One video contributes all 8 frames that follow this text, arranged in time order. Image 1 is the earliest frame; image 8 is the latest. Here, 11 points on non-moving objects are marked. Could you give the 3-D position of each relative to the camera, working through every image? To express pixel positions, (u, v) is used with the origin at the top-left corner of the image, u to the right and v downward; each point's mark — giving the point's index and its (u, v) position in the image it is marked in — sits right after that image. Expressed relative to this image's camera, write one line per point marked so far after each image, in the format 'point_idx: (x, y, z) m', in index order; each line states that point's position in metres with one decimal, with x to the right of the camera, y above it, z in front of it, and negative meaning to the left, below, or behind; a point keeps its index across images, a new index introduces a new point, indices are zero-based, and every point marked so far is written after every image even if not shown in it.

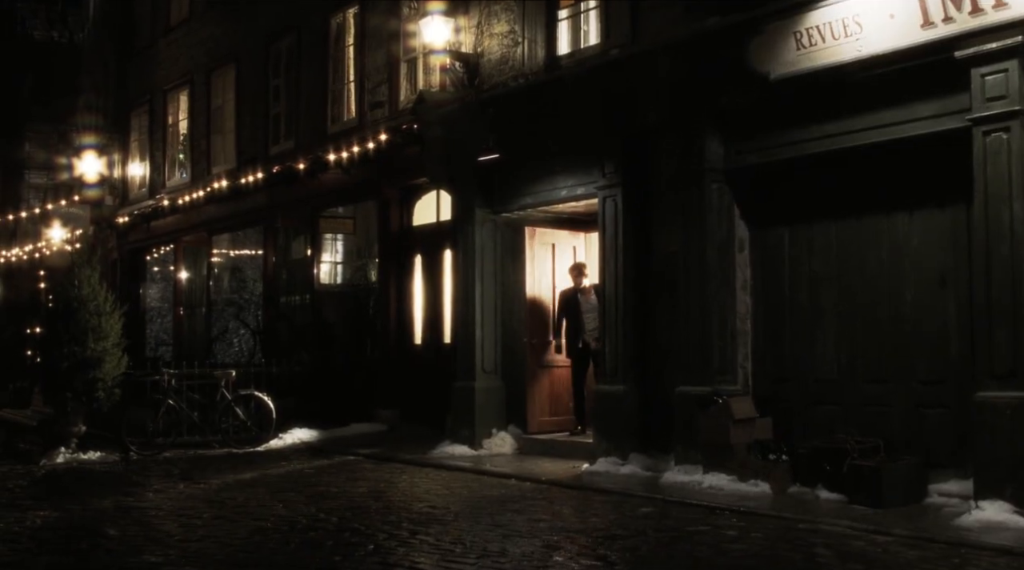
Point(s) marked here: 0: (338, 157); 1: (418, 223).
0: (-2.3, +1.7, +15.5) m
1: (-1.3, +0.8, +15.4) m
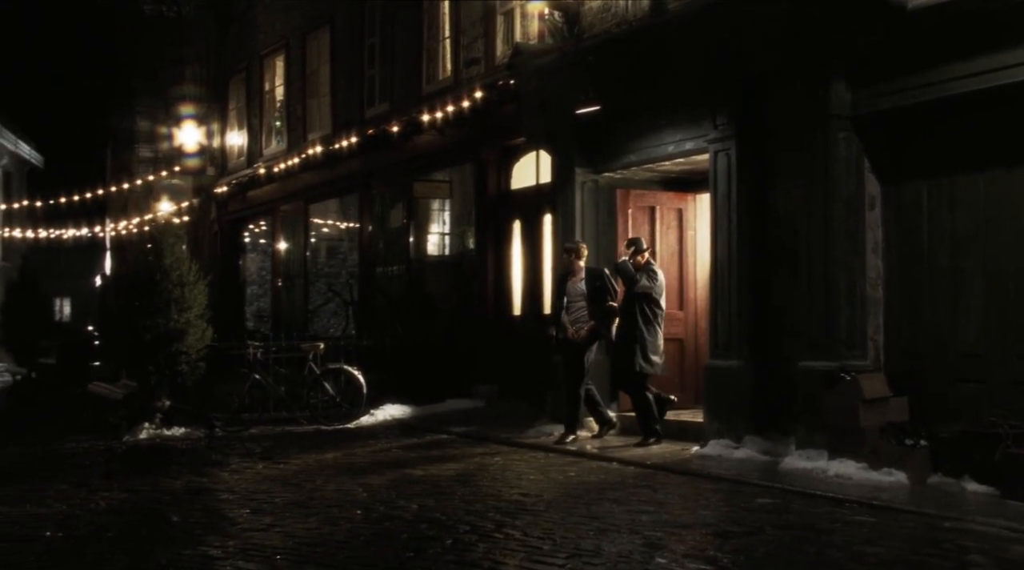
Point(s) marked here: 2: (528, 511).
0: (-1.0, +2.1, +14.6) m
1: (+0.1, +1.3, +14.5) m
2: (+0.1, -1.6, +7.9) m
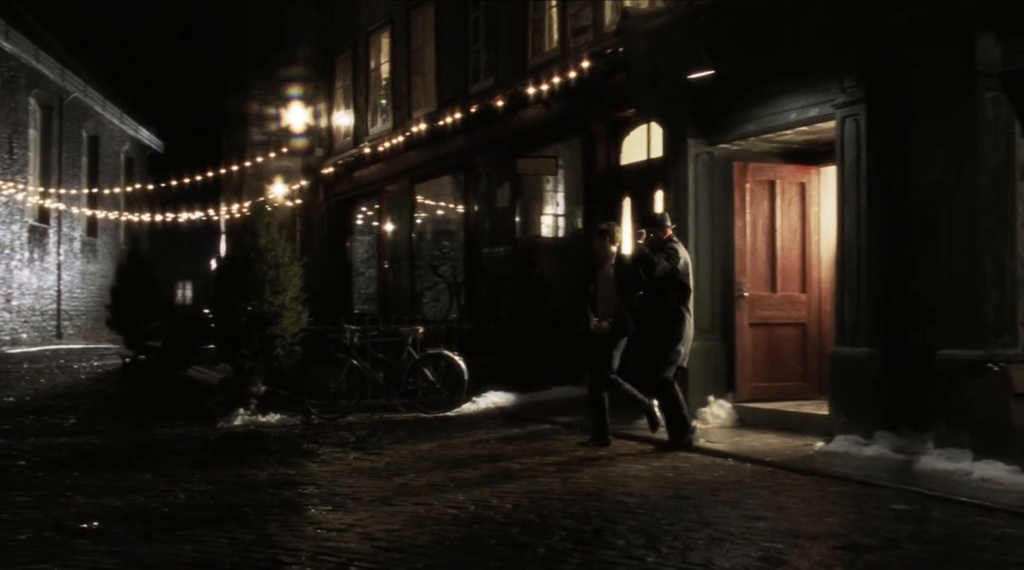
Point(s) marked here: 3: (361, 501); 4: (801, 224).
0: (+0.3, +2.4, +13.9) m
1: (+1.4, +1.5, +13.7) m
2: (+0.7, -1.4, +7.1) m
3: (-1.0, -1.5, +7.8) m
4: (+2.9, +0.6, +11.6) m
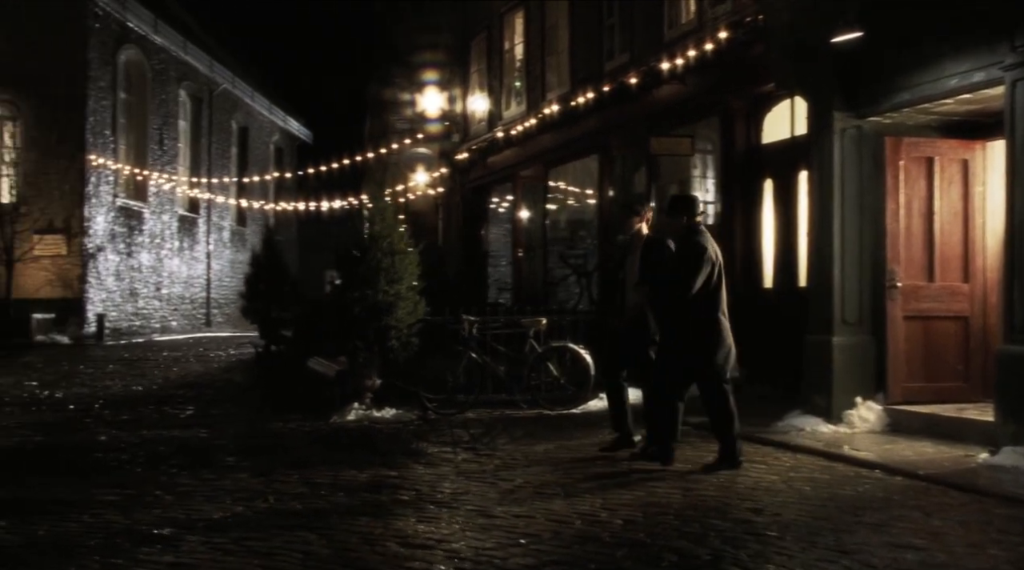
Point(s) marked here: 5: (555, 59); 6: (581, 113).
0: (+1.8, +2.5, +13.0) m
1: (+2.8, +1.6, +12.6) m
2: (+1.3, -1.4, +6.2) m
3: (-0.3, -1.4, +7.1) m
4: (+4.1, +0.7, +10.3) m
5: (+0.7, +3.6, +18.2) m
6: (+0.9, +2.4, +16.1) m
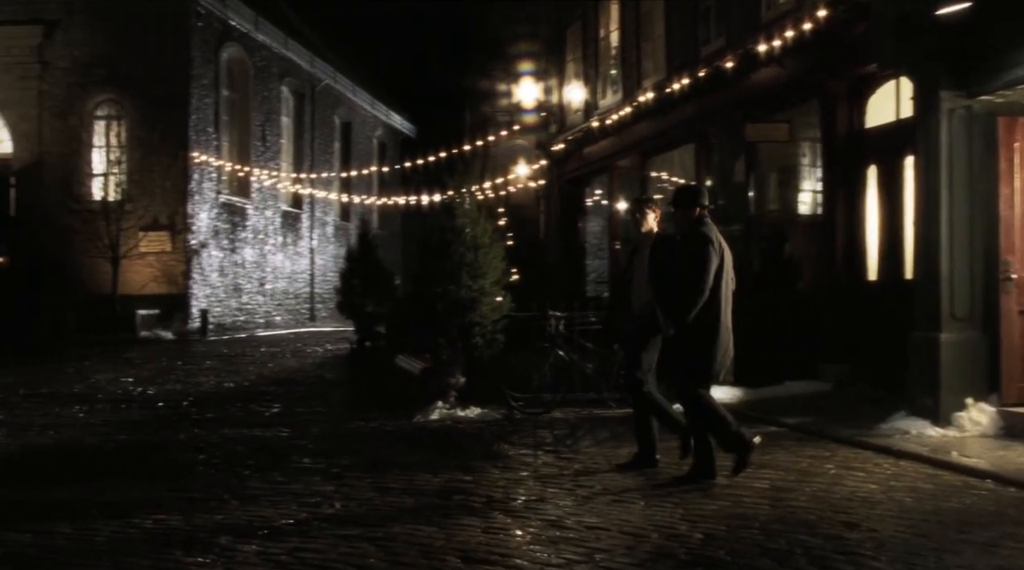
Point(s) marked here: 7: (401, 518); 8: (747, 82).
0: (+2.8, +2.6, +12.3) m
1: (+3.8, +1.7, +11.9) m
2: (+1.7, -1.4, +5.7) m
3: (+0.1, -1.4, +6.7) m
4: (+4.8, +0.8, +9.5) m
5: (+2.1, +3.7, +17.6) m
6: (+2.2, +2.5, +15.5) m
7: (-0.6, -1.4, +6.7) m
8: (+2.8, +2.5, +13.8) m
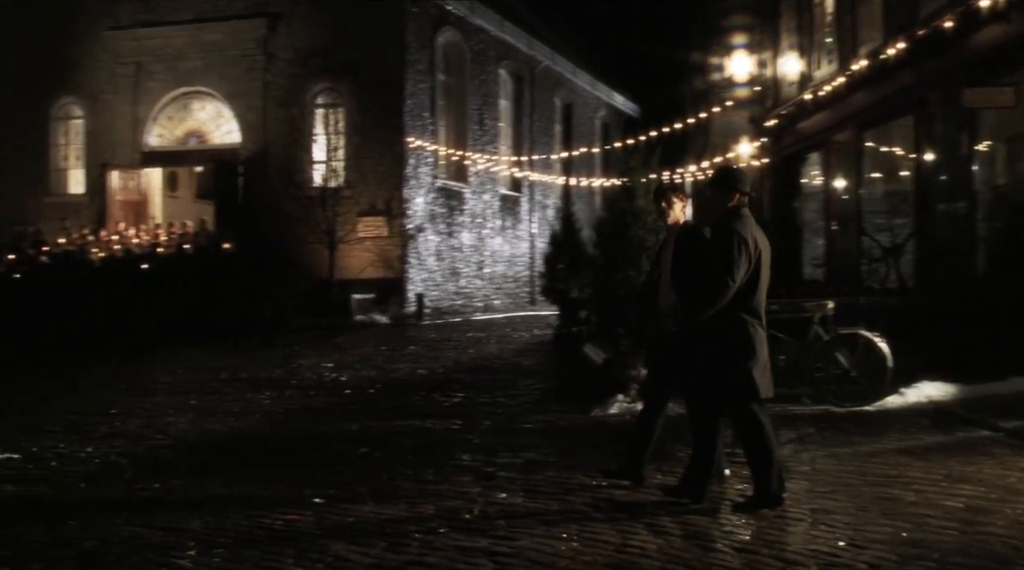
0: (+4.6, +2.7, +11.0) m
1: (+5.5, +1.8, +10.3) m
2: (+2.2, -1.3, +4.7) m
3: (+0.9, -1.3, +6.1) m
4: (+6.0, +0.9, +7.8) m
5: (+5.1, +3.9, +16.2) m
6: (+4.7, +2.7, +14.2) m
7: (+0.1, -1.3, +6.2) m
8: (+5.0, +2.6, +12.4) m
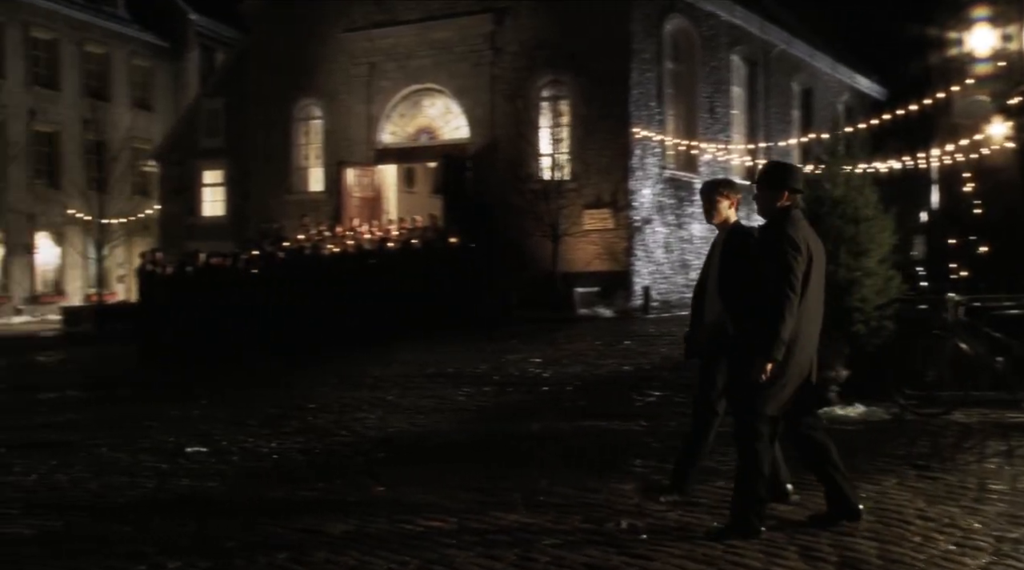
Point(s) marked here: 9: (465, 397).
0: (+6.3, +2.8, +9.4) m
1: (+7.0, +1.9, +8.6) m
2: (+2.6, -1.3, +3.9) m
3: (+1.6, -1.3, +5.5) m
4: (+7.0, +0.9, +6.0) m
5: (+7.9, +4.0, +14.5) m
6: (+7.1, +2.8, +12.5) m
7: (+0.9, -1.3, +5.8) m
8: (+6.9, +2.7, +10.7) m
9: (-0.5, -1.1, +11.9) m
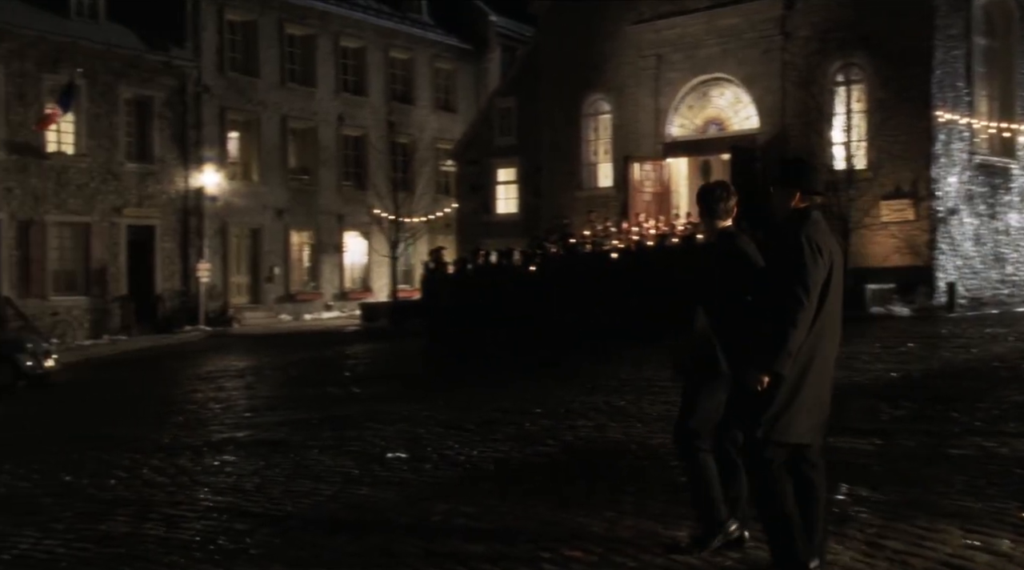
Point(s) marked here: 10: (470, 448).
0: (+7.7, +2.7, +7.1) m
1: (+8.2, +1.8, +6.1) m
2: (+2.6, -1.4, +2.9) m
3: (+2.1, -1.4, +4.7) m
4: (+7.4, +0.8, +3.6) m
5: (+10.6, +4.0, +11.4) m
6: (+9.3, +2.7, +9.8) m
7: (+1.5, -1.4, +5.1) m
8: (+8.7, +2.6, +8.1) m
9: (+1.9, -1.2, +11.3) m
10: (-0.3, -1.2, +8.8) m
